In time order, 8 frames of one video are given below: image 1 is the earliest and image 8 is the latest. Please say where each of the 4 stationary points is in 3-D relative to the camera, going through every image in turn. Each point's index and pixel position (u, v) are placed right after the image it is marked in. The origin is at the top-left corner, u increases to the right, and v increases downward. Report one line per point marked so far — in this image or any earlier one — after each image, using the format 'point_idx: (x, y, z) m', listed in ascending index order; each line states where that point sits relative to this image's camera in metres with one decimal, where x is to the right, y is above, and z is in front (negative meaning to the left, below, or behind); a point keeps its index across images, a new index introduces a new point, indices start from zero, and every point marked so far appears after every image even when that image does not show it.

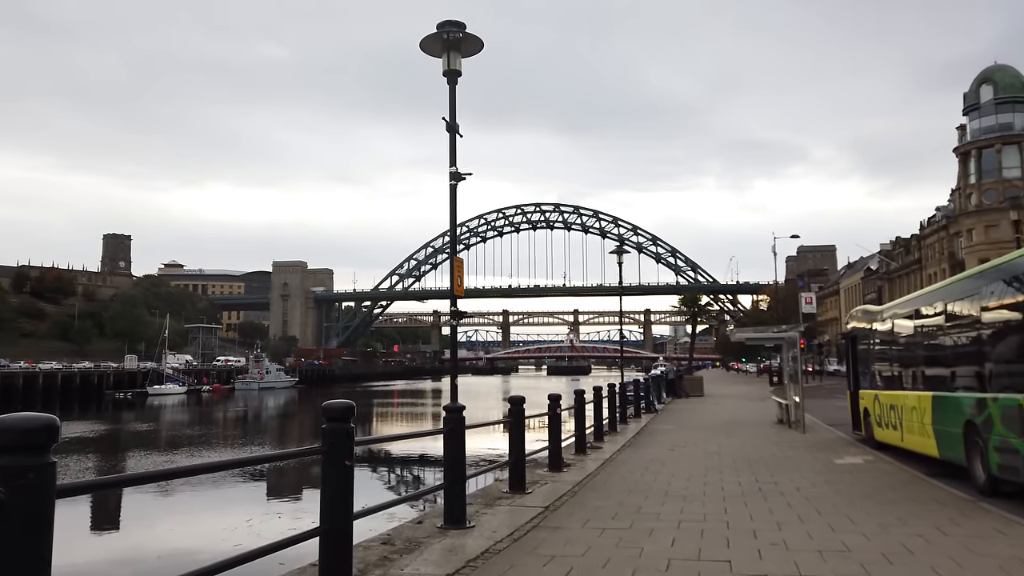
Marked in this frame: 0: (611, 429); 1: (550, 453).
0: (+1.3, -1.9, +9.9) m
1: (+0.3, -1.4, +6.1) m
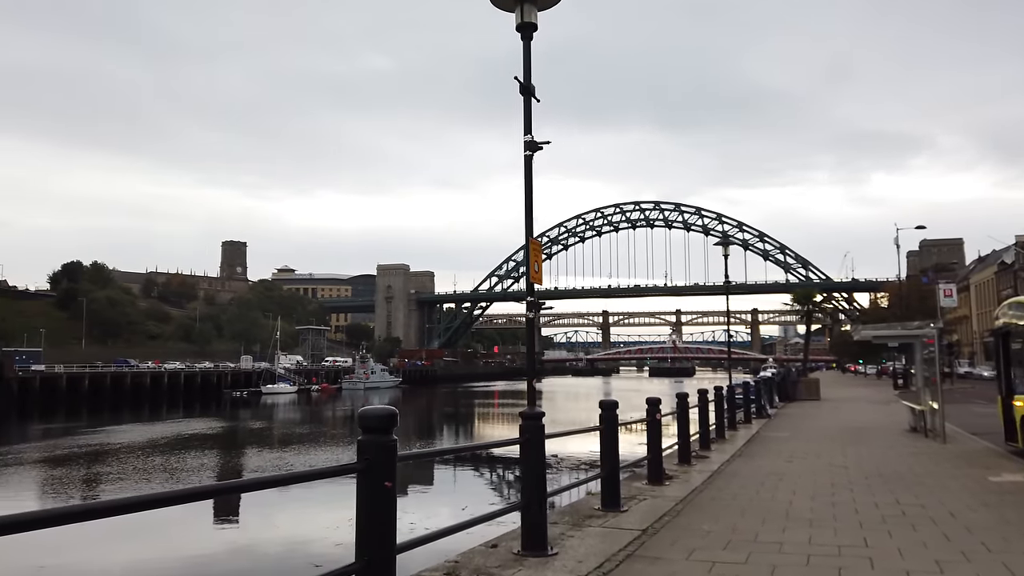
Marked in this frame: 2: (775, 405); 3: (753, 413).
0: (+2.6, -1.8, +9.2) m
1: (+1.0, -1.3, +5.6) m
2: (+5.5, -2.5, +15.8) m
3: (+4.4, -2.3, +13.5) m
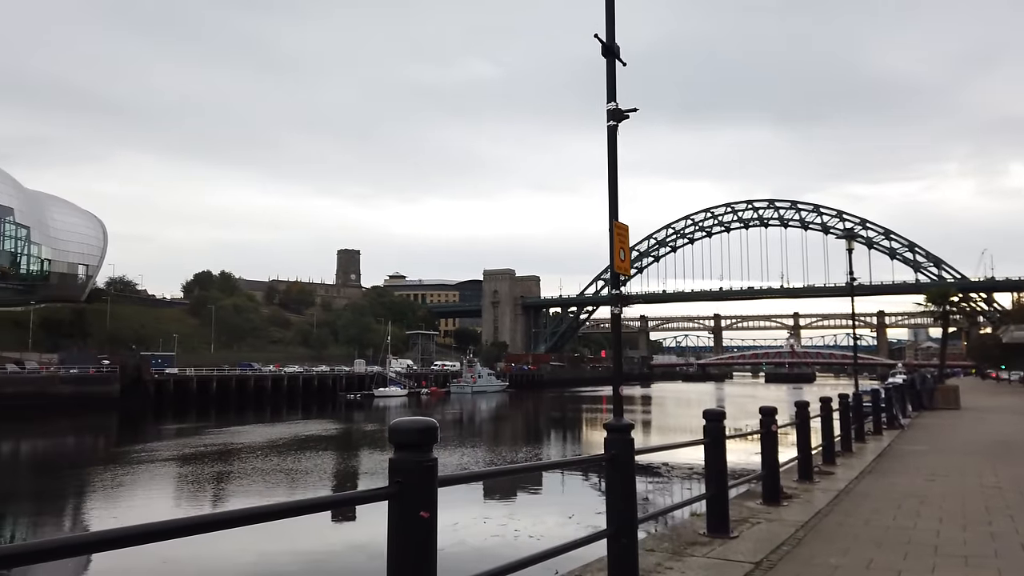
0: (+3.7, -1.8, +8.5) m
1: (+1.7, -1.3, +5.0) m
2: (+7.6, -2.4, +14.5) m
3: (+6.2, -2.2, +12.4) m
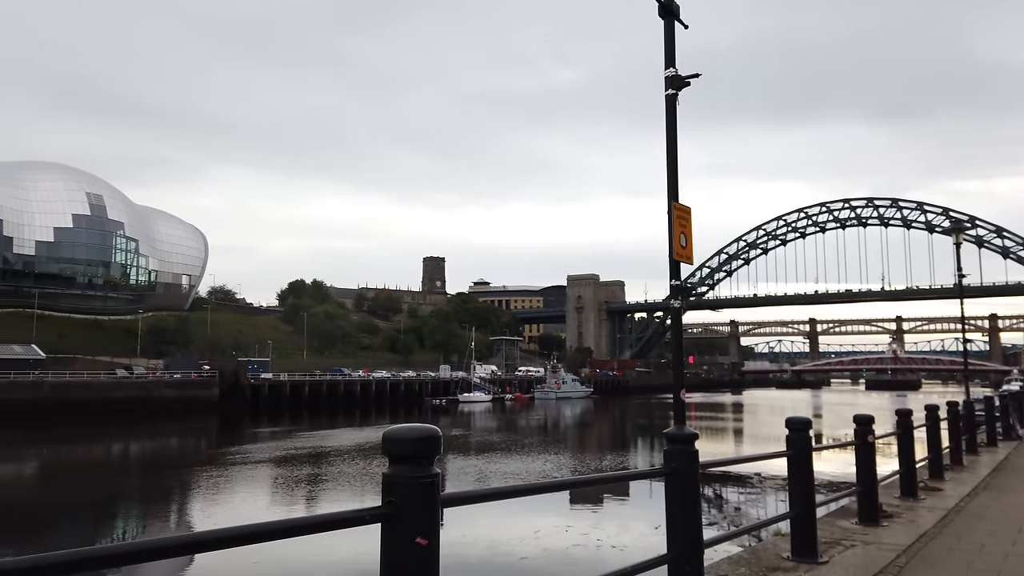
0: (+4.6, -1.8, +7.8) m
1: (+2.1, -1.3, +4.6) m
2: (+9.1, -2.4, +13.3) m
3: (+7.4, -2.2, +11.4) m
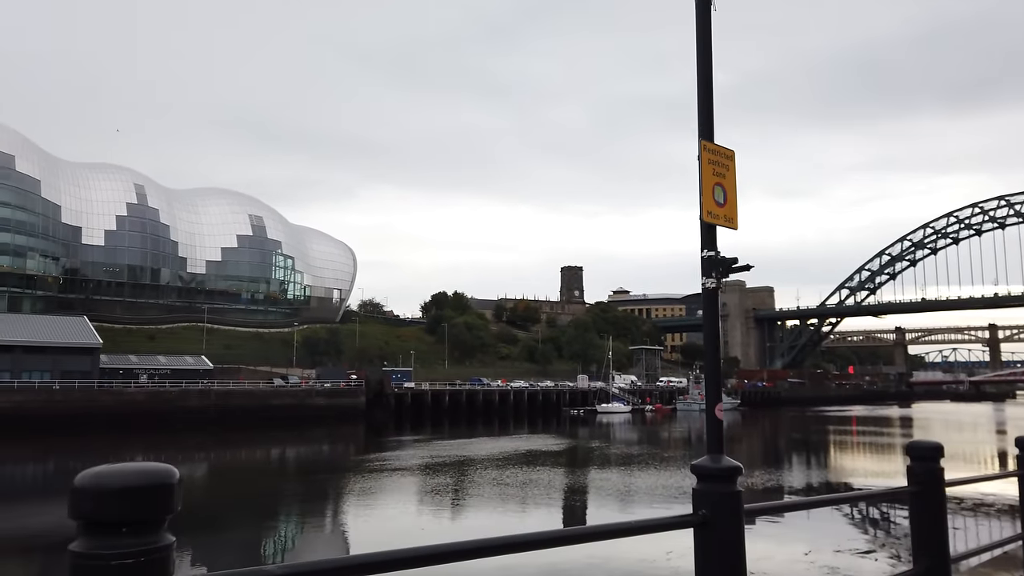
0: (+5.6, -1.7, +6.3) m
1: (+2.6, -1.2, +3.7) m
2: (+11.1, -2.3, +11.0) m
3: (+9.1, -2.1, +9.4) m
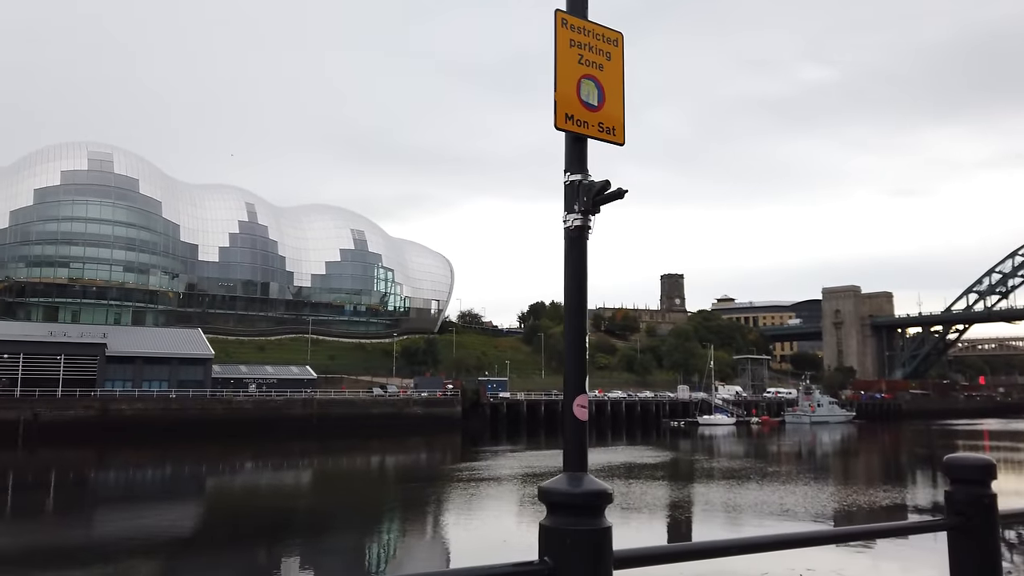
0: (+6.0, -1.6, +5.2) m
1: (+2.7, -1.2, +3.0) m
2: (+12.1, -2.2, +9.0) m
3: (+9.9, -2.0, +7.7) m
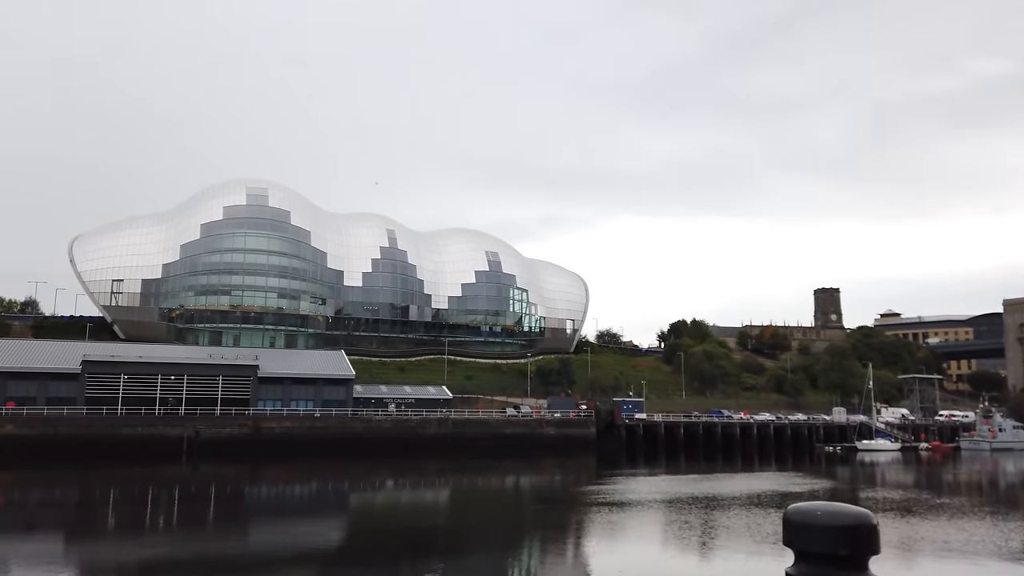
0: (+6.2, -1.5, +3.4) m
1: (+2.5, -1.0, +1.8) m
2: (+12.9, -2.0, +5.9) m
3: (+10.4, -1.9, +5.1) m
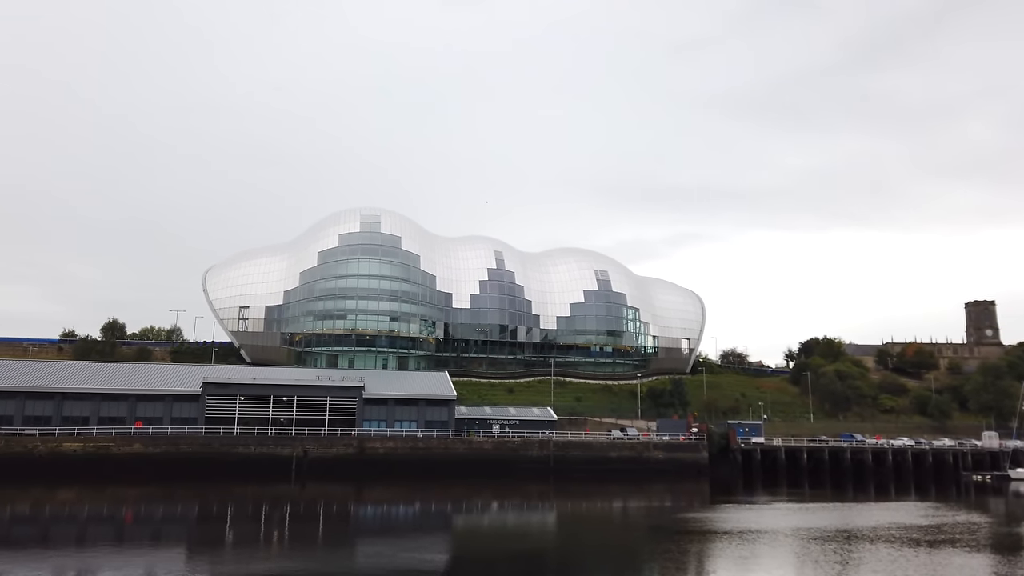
0: (+5.3, -1.2, +1.6) m
1: (+1.4, -0.8, +0.7) m
2: (+12.3, -1.6, +3.0) m
3: (+9.8, -1.5, +2.6) m
